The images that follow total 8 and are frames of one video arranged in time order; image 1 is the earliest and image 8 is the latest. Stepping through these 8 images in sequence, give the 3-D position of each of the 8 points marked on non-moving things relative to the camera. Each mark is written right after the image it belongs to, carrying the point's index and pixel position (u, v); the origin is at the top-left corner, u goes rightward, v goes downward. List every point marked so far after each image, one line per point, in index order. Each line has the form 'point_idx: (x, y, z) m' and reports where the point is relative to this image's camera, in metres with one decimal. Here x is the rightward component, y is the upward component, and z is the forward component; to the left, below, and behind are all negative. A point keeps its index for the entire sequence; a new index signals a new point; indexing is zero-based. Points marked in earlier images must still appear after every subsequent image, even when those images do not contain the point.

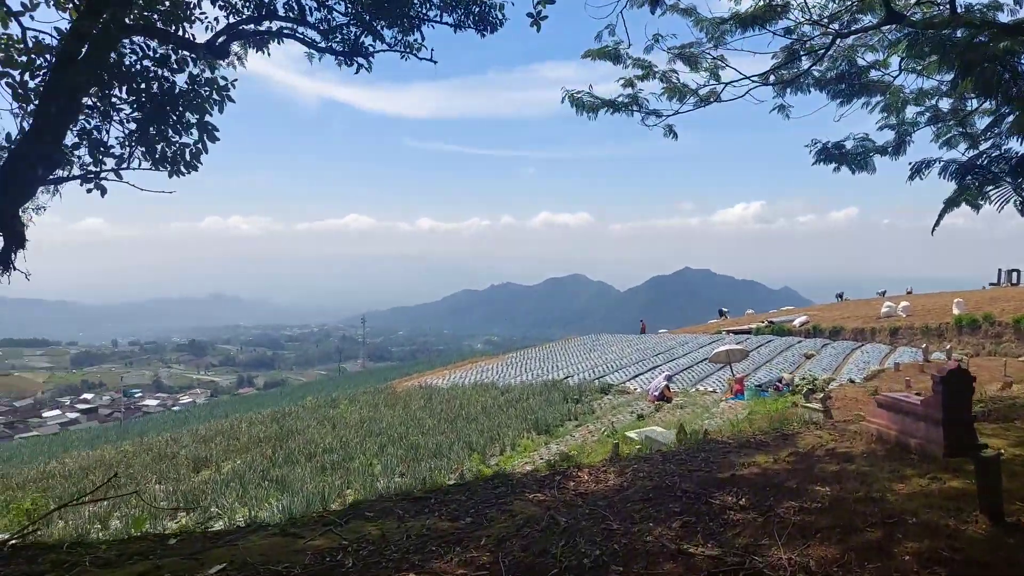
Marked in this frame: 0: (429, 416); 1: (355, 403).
0: (-1.6, -2.5, +13.9) m
1: (-3.6, -2.7, +16.5) m
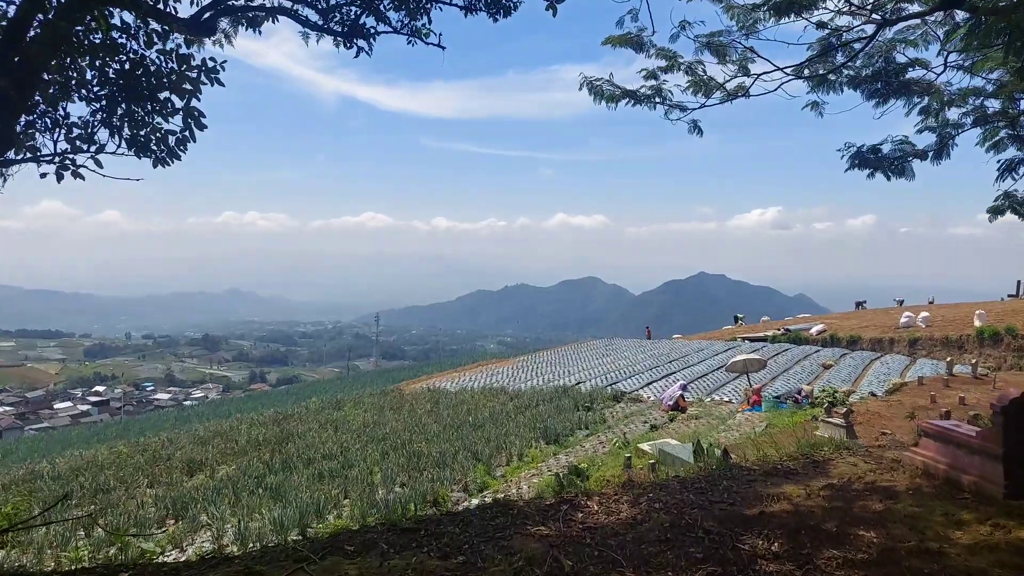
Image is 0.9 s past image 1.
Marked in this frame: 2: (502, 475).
0: (-1.4, -2.5, +13.4) m
1: (-3.4, -2.7, +16.1) m
2: (-0.2, -2.7, +10.4) m
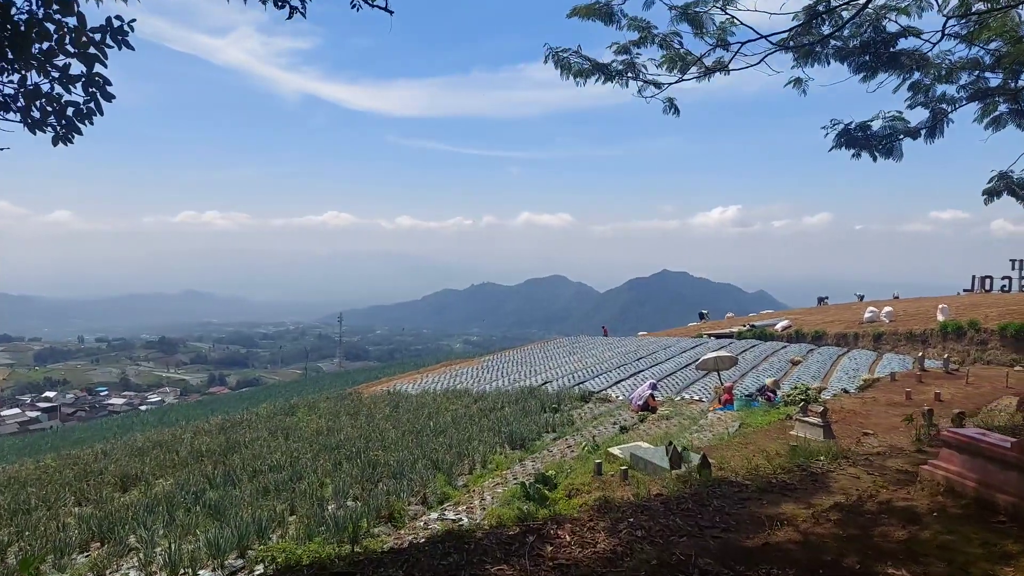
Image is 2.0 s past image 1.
0: (-2.1, -2.5, +12.7) m
1: (-4.2, -2.6, +15.3) m
2: (-0.7, -2.7, +9.7) m
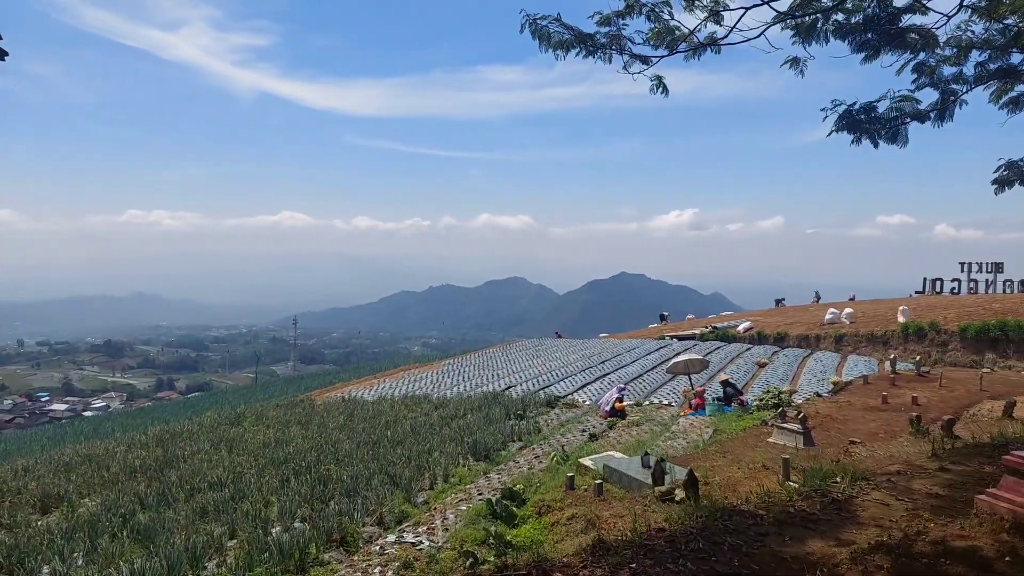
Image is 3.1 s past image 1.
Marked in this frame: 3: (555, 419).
0: (-2.7, -2.5, +11.9) m
1: (-5.0, -2.6, +14.3) m
2: (-1.1, -2.7, +9.0) m
3: (+0.8, -2.4, +13.2) m
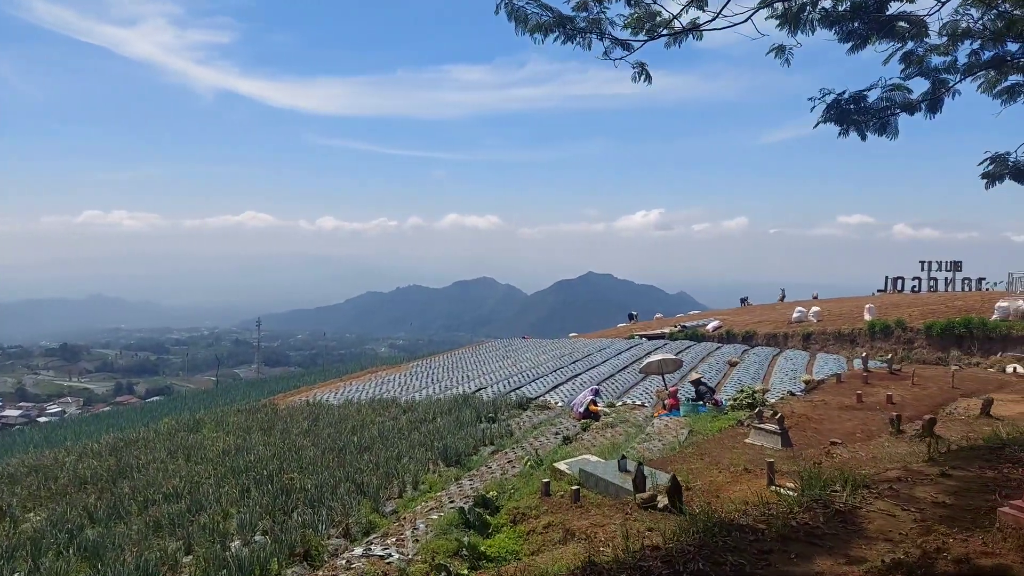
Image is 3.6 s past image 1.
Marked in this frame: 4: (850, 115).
0: (-3.2, -2.5, +11.4) m
1: (-5.5, -2.6, +13.8) m
2: (-1.4, -2.6, +8.6) m
3: (+0.3, -2.4, +12.9) m
4: (+2.8, +1.4, +6.1) m
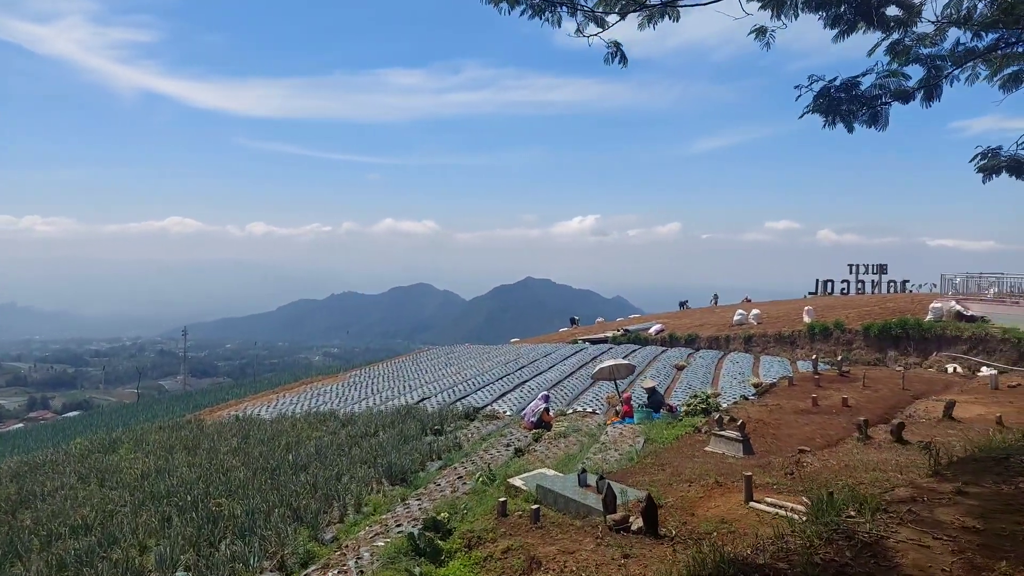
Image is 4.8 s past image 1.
0: (-3.9, -2.6, +10.5) m
1: (-6.5, -2.8, +12.6) m
2: (-1.9, -2.7, +7.8) m
3: (-0.6, -2.5, +12.3) m
4: (+2.5, +1.4, +5.7) m
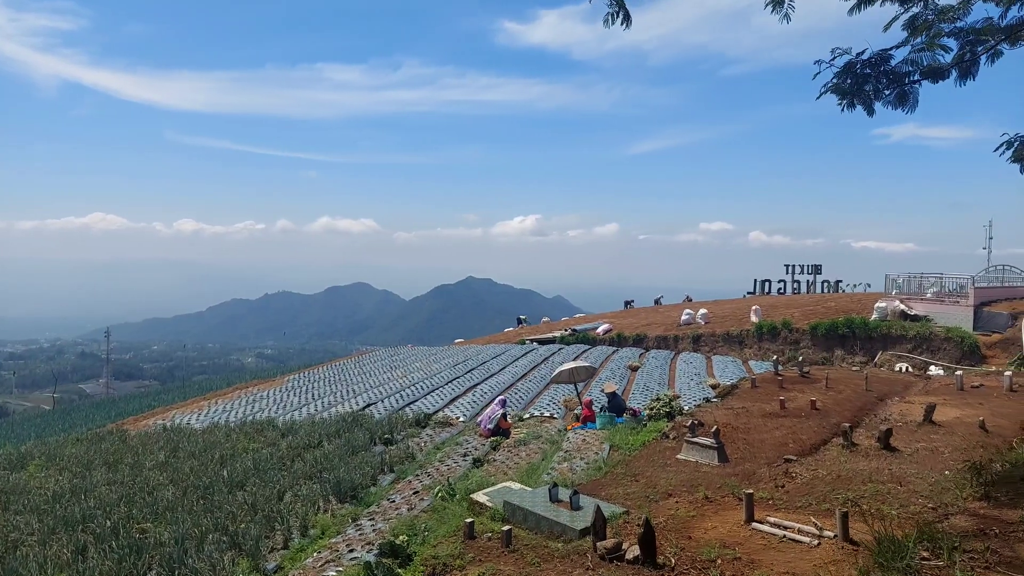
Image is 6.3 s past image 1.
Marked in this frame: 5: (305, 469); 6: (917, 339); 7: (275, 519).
0: (-4.5, -2.5, +9.4) m
1: (-7.2, -2.7, +11.3) m
2: (-2.3, -2.7, +6.9) m
3: (-1.3, -2.4, +11.5) m
4: (+2.3, +1.5, +5.2) m
5: (-2.8, -2.4, +9.6) m
6: (+10.5, -1.3, +18.7) m
7: (-2.6, -2.5, +7.9) m
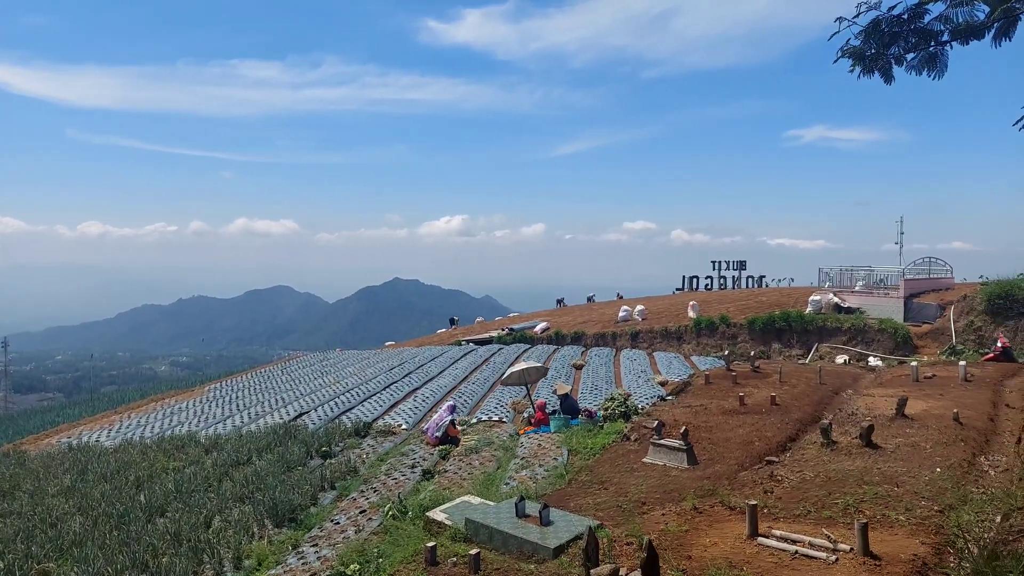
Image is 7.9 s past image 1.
0: (-5.0, -2.6, +8.3) m
1: (-7.9, -2.8, +9.9) m
2: (-2.5, -2.7, +6.0) m
3: (-2.1, -2.4, +10.6) m
4: (+2.1, +1.5, +4.8) m
5: (-3.3, -2.4, +8.7) m
6: (+8.9, -1.1, +19.0) m
7: (-3.0, -2.5, +6.9) m
